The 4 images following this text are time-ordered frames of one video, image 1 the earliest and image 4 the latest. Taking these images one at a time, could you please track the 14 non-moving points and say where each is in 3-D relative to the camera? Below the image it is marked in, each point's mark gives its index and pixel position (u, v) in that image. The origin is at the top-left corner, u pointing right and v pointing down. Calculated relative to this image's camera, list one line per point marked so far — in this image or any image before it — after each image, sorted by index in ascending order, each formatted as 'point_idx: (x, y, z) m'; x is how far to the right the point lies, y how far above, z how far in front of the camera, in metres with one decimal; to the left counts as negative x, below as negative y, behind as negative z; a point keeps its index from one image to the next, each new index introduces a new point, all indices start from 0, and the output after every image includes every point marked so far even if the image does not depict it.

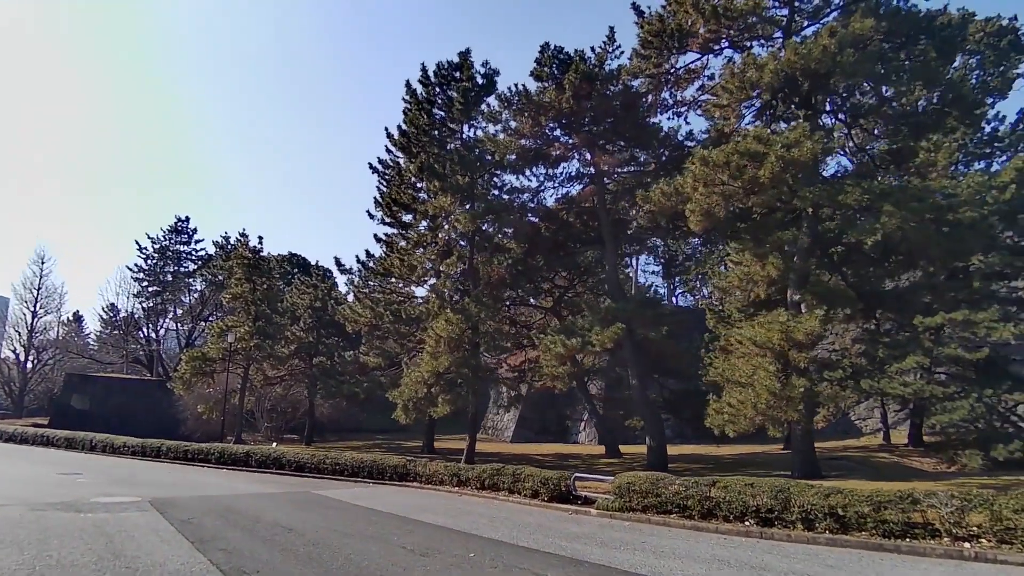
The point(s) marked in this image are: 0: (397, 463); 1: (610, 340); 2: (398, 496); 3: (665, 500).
0: (-3.7, -5.6, +18.5) m
1: (+2.9, -1.6, +17.1) m
2: (-3.0, -5.6, +15.3) m
3: (+3.1, -4.2, +11.5) m
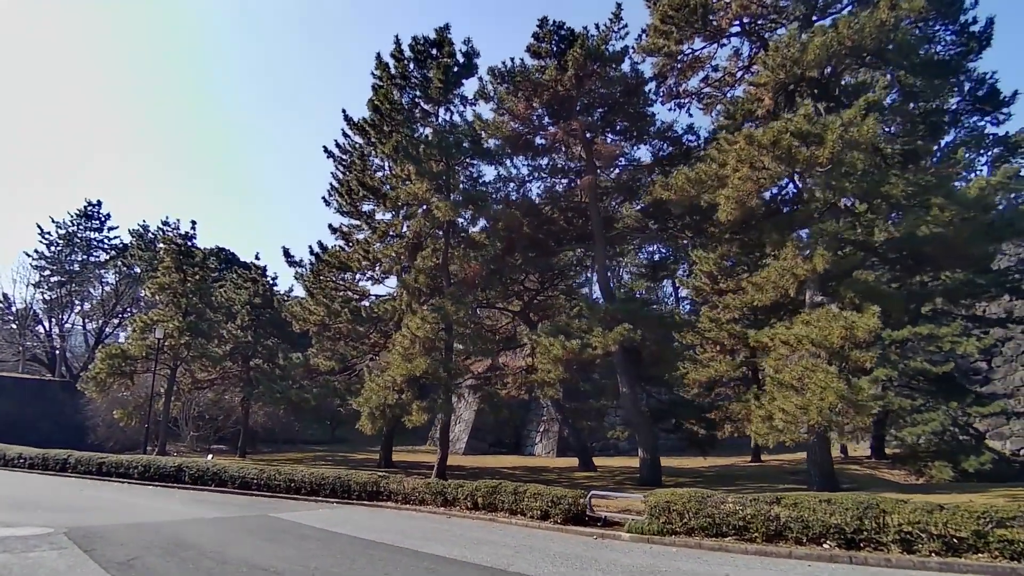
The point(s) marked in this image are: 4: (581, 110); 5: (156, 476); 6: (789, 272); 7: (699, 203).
0: (-4.1, -5.3, +16.0) m
1: (+2.8, -1.5, +15.5) m
2: (-3.0, -5.3, +12.9) m
3: (+3.5, -4.0, +10.0) m
4: (+2.3, +6.1, +19.2) m
5: (-11.6, -6.1, +18.7) m
6: (+5.9, +0.4, +12.2) m
7: (+4.8, +2.2, +14.7) m
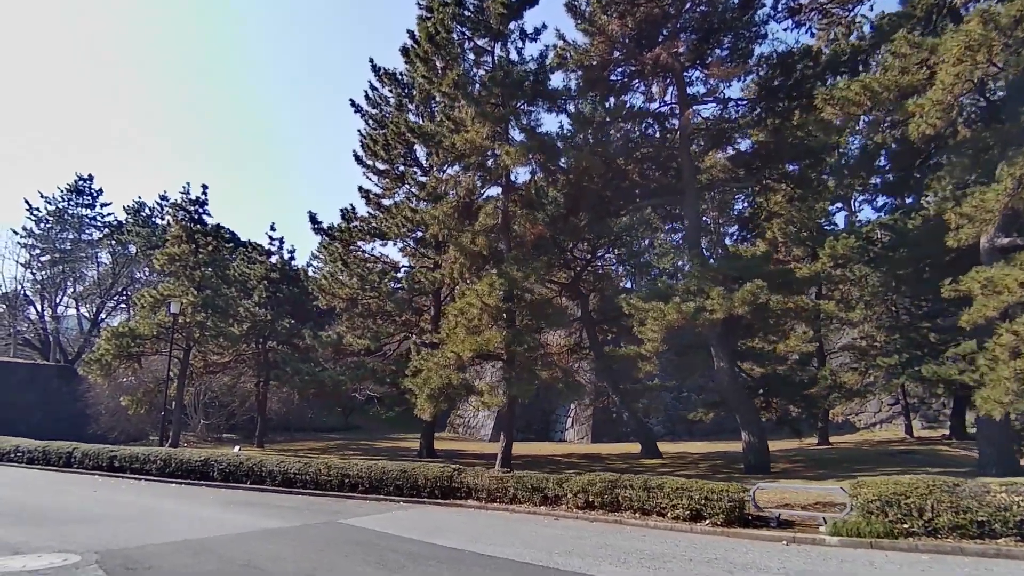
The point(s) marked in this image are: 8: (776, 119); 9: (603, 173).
0: (-1.7, -4.3, +13.4) m
1: (+5.1, -0.4, +12.9) m
2: (-0.5, -4.3, +10.3) m
3: (+6.0, -3.0, +7.4) m
4: (+4.6, +7.2, +16.4) m
5: (-9.3, -5.1, +15.9) m
6: (+8.3, +1.4, +9.6) m
7: (+7.1, +3.3, +12.0) m
8: (+7.4, +4.7, +15.9) m
9: (+2.8, +3.5, +17.3) m
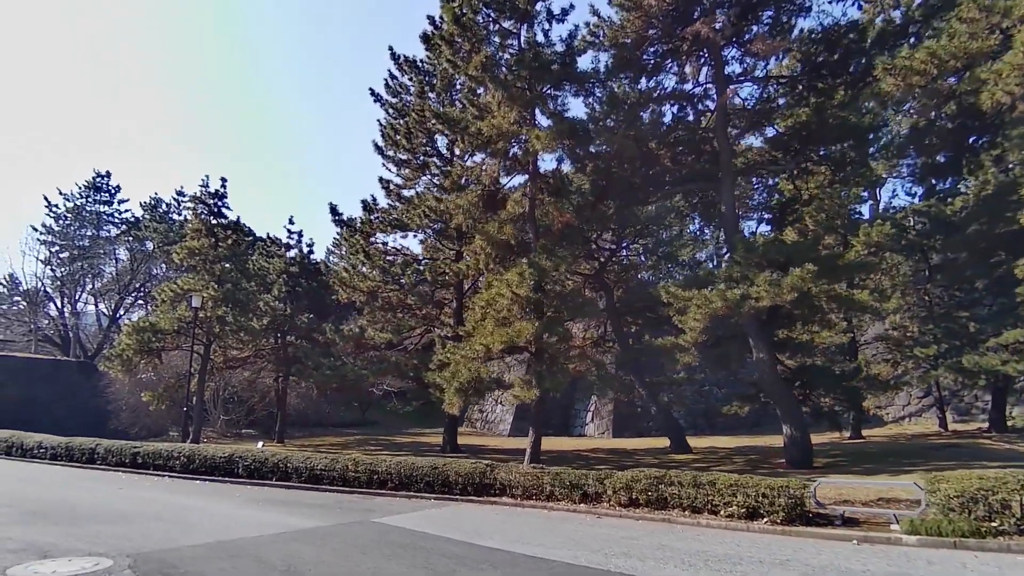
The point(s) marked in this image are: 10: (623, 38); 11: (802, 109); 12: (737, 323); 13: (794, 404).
0: (-0.9, -4.1, +12.9) m
1: (+5.9, -0.1, +12.2) m
2: (+0.2, -4.0, +9.8) m
3: (+6.7, -2.8, +6.8) m
4: (+5.3, +7.5, +15.7) m
5: (-8.4, -4.9, +15.6) m
6: (+9.0, +1.7, +8.9) m
7: (+7.8, +3.6, +11.3) m
8: (+8.1, +5.1, +15.2) m
9: (+3.6, +3.8, +16.7) m
10: (+3.0, +7.0, +16.2) m
11: (+7.7, +4.7, +15.3) m
12: (+6.3, -0.9, +16.1) m
13: (+7.7, -3.2, +15.8) m
